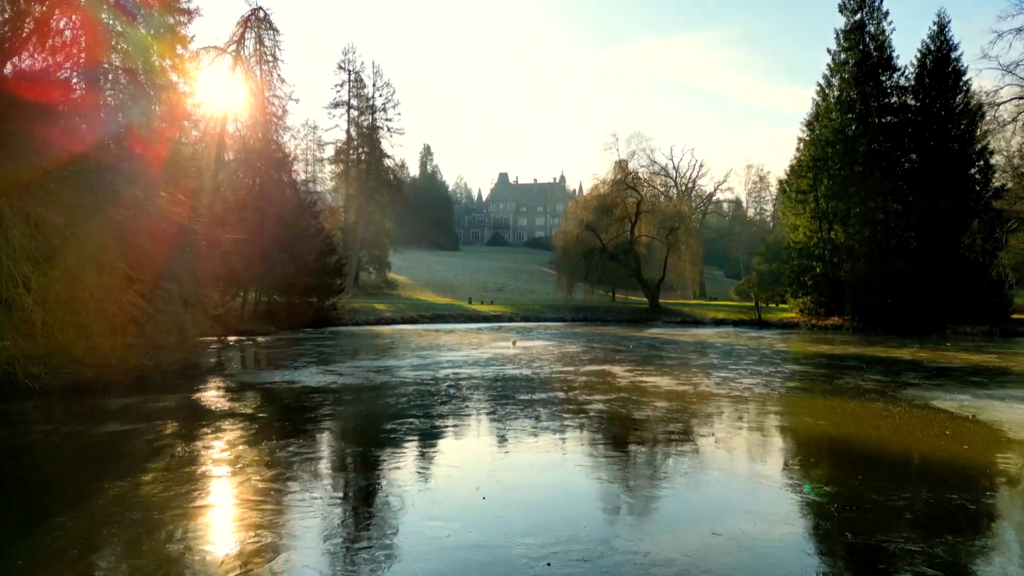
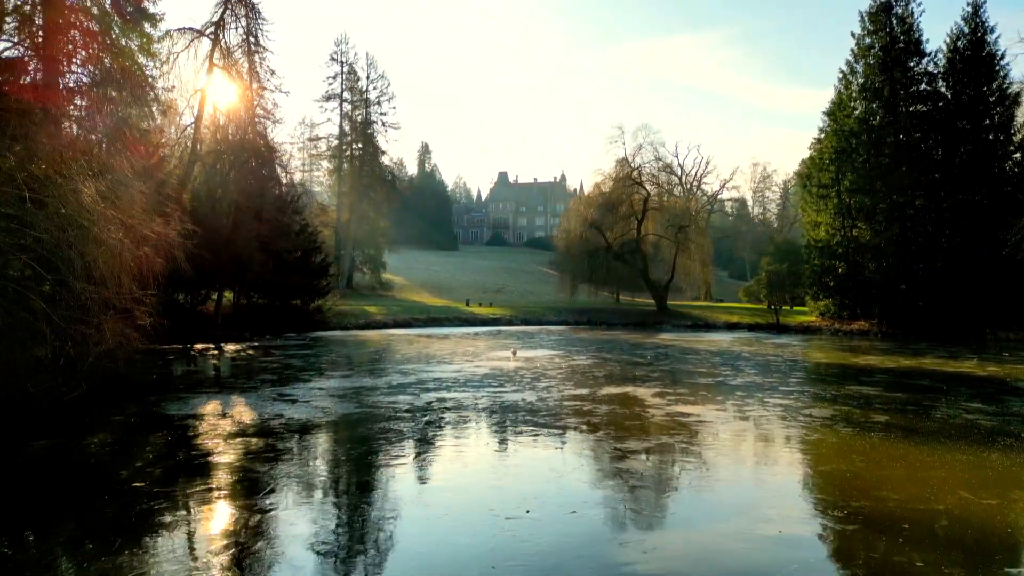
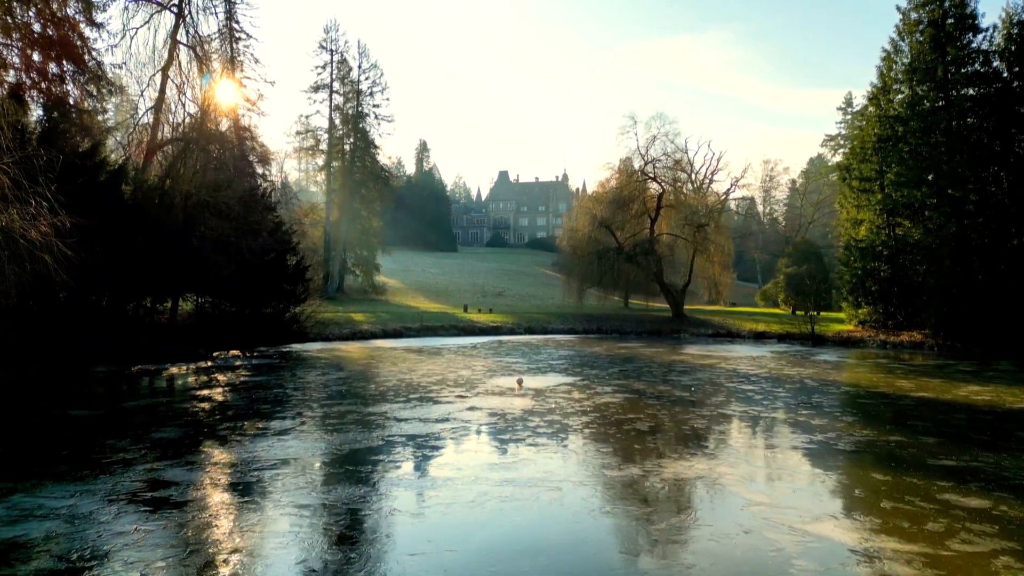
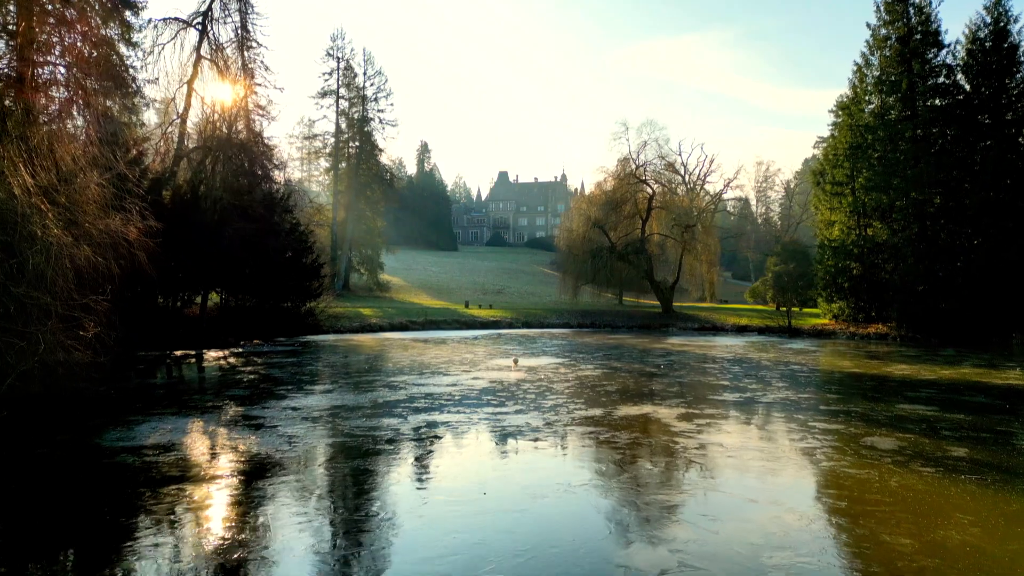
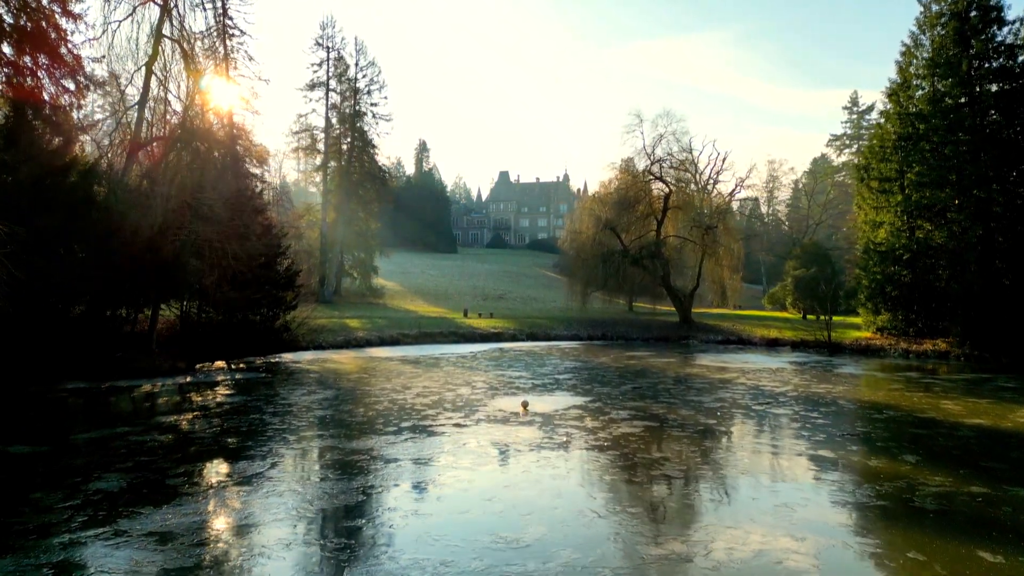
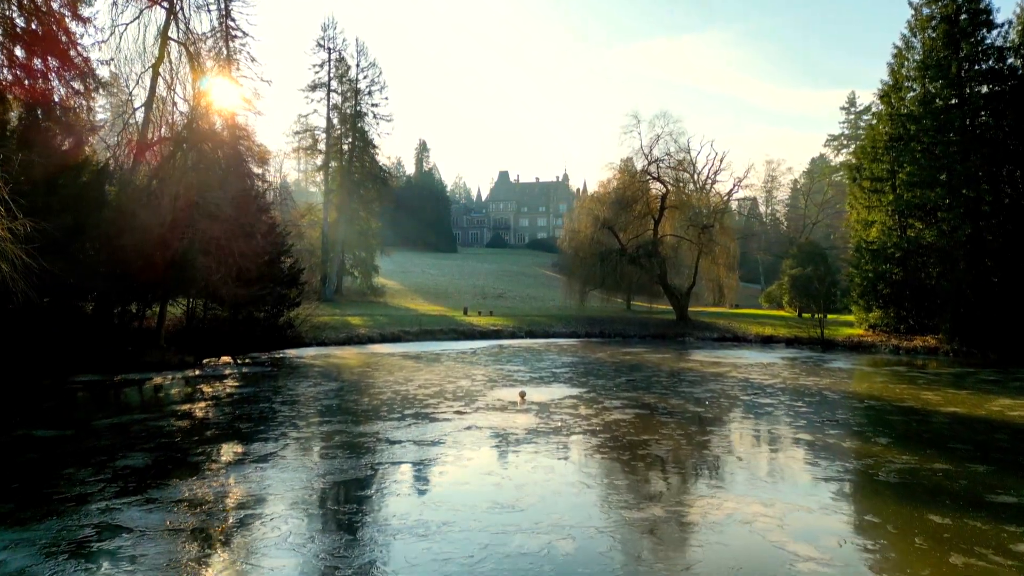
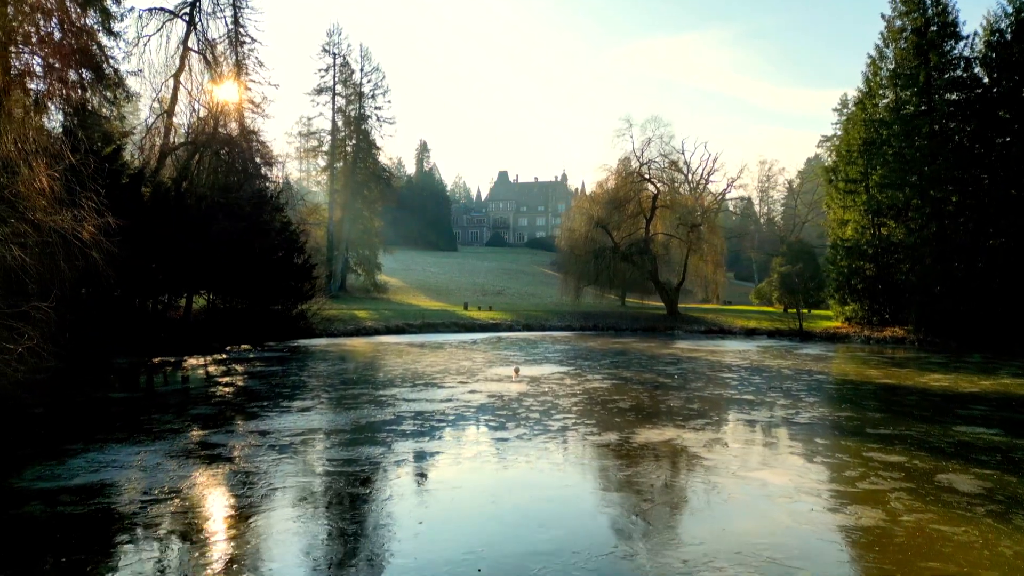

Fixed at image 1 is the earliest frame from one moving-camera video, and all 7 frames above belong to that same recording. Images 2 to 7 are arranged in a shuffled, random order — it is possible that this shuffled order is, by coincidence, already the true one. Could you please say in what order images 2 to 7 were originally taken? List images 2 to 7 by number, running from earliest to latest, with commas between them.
2, 4, 7, 3, 6, 5
